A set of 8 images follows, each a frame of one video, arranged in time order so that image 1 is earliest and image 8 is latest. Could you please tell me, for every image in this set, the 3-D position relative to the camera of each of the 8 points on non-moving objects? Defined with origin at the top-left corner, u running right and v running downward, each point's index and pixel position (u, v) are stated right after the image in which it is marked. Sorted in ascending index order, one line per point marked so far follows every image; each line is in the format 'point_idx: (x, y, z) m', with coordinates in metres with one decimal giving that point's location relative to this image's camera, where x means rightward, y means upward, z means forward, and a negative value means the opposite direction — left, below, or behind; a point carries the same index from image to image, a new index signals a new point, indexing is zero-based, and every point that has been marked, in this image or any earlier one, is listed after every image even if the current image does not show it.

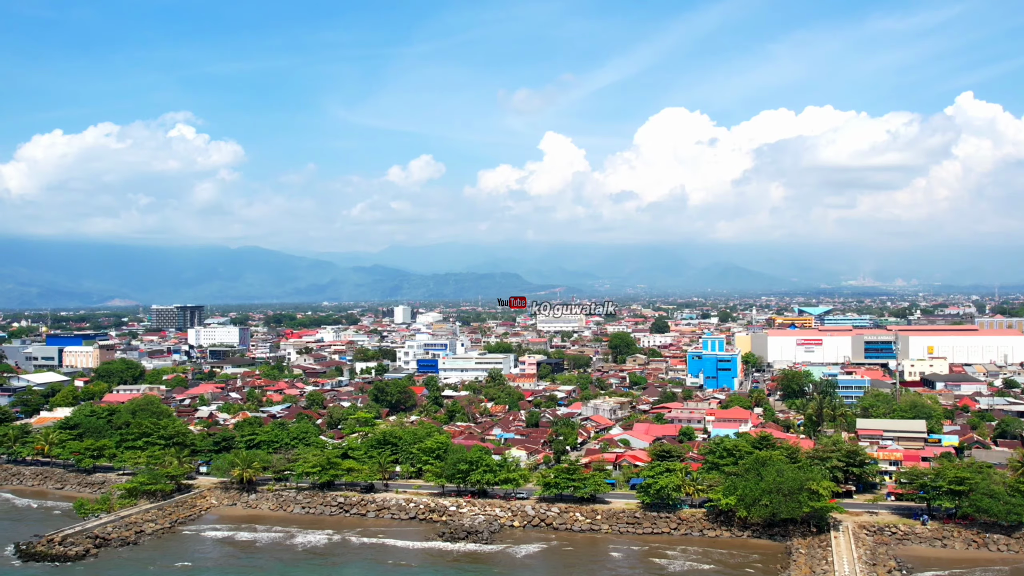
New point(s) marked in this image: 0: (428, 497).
0: (-1.8, -4.7, +16.7) m
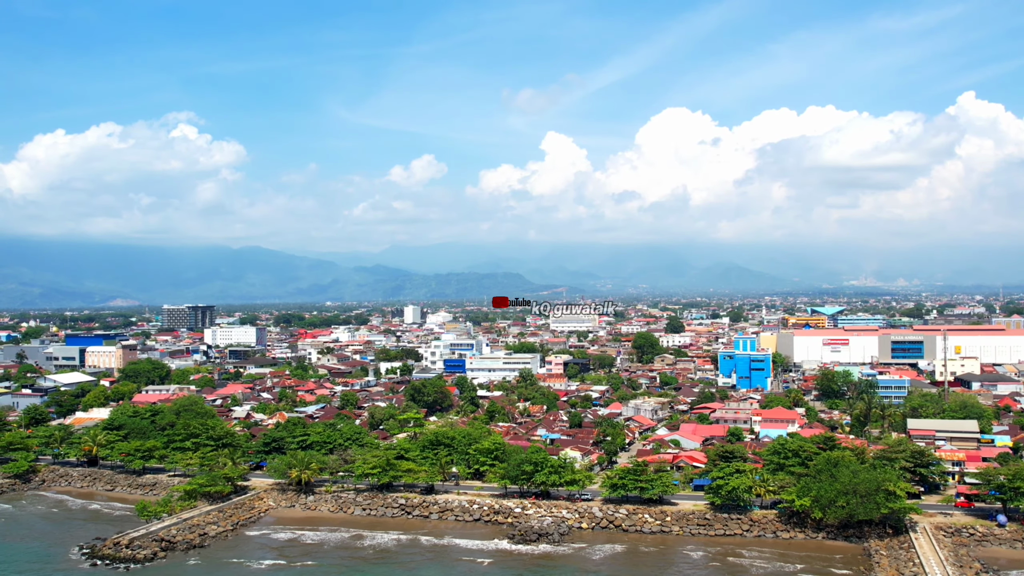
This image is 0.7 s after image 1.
0: (-0.4, -4.6, +16.5) m
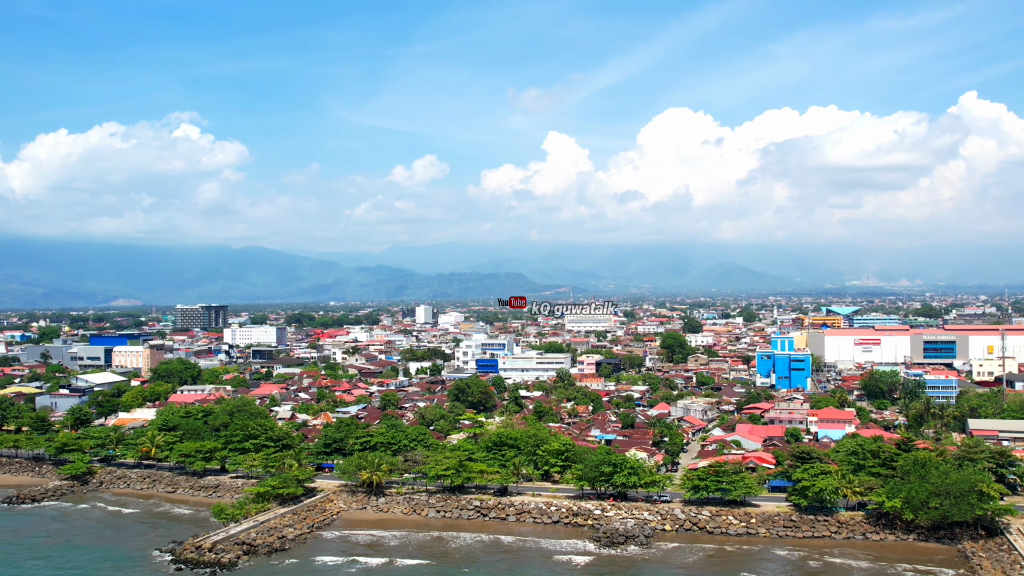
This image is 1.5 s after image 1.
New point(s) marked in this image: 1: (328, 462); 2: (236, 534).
0: (+1.2, -4.6, +16.2) m
1: (-4.7, -4.4, +19.0) m
2: (-5.3, -4.7, +14.3) m
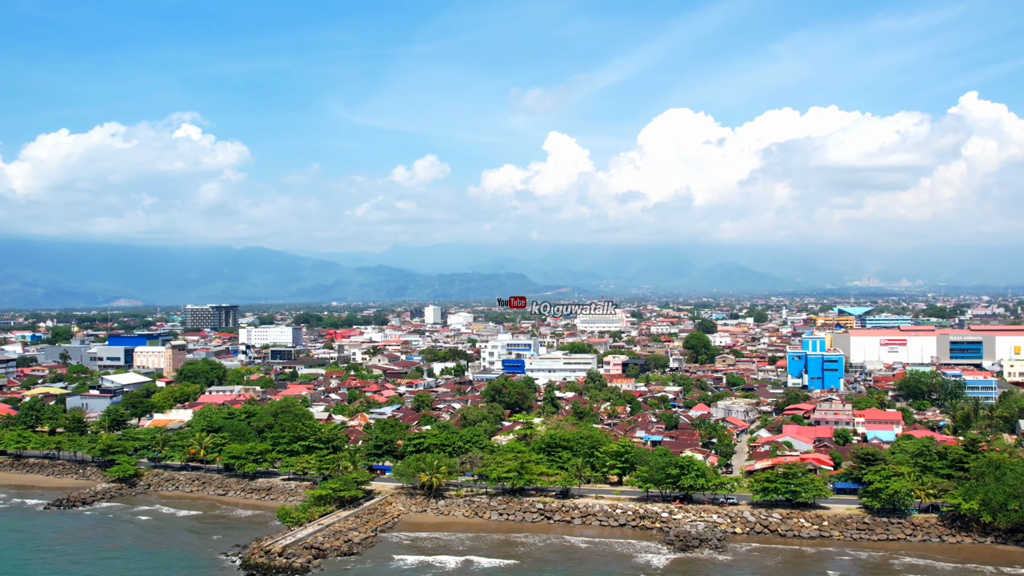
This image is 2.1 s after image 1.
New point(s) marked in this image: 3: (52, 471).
0: (+2.6, -4.6, +15.9) m
1: (-3.3, -4.4, +18.8) m
2: (-3.9, -4.7, +14.0) m
3: (-12.3, -4.9, +19.9) m
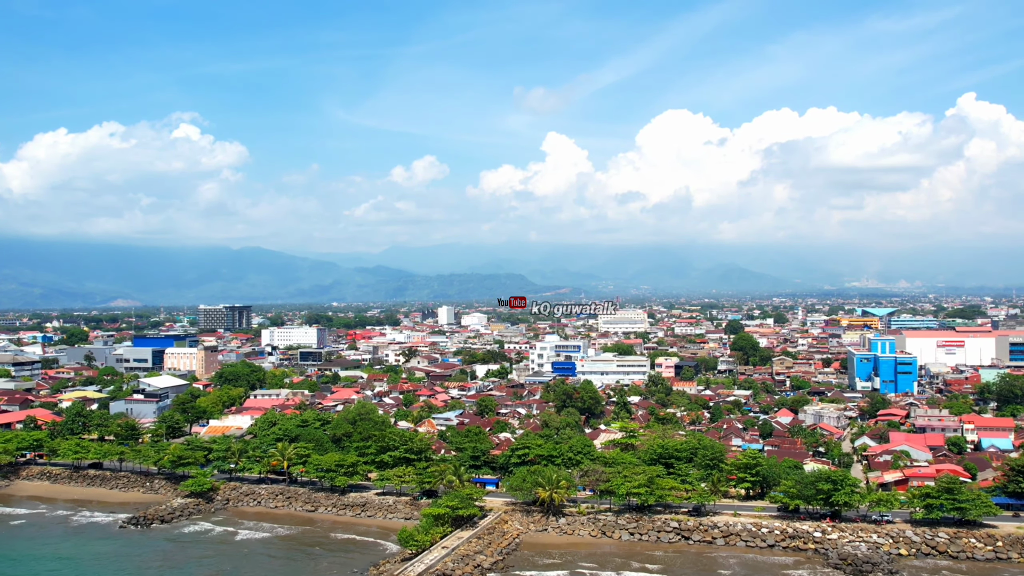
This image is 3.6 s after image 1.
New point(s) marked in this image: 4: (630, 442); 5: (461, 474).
0: (+5.1, -4.5, +14.5) m
1: (-0.8, -4.4, +17.3) m
2: (-1.4, -4.6, +12.6) m
3: (-9.8, -4.8, +18.3) m
4: (+2.9, -3.9, +18.9) m
5: (-1.1, -4.1, +16.3) m
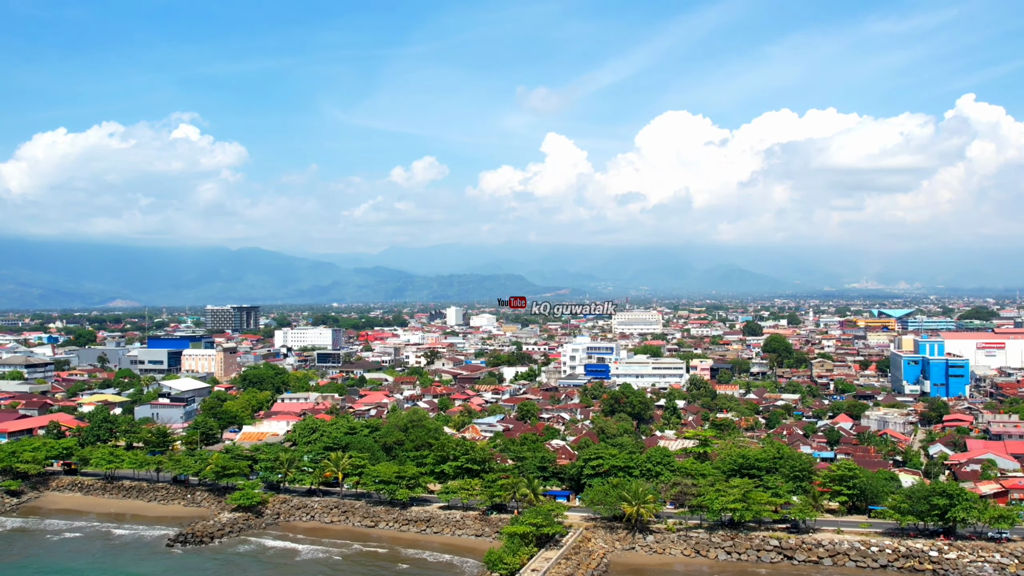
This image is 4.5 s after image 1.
0: (+6.7, -4.5, +13.3) m
1: (+0.7, -4.3, +16.1) m
2: (+0.2, -4.6, +11.4) m
3: (-8.2, -4.8, +17.1) m
4: (+4.4, -3.9, +17.8) m
5: (+0.4, -4.0, +15.2) m
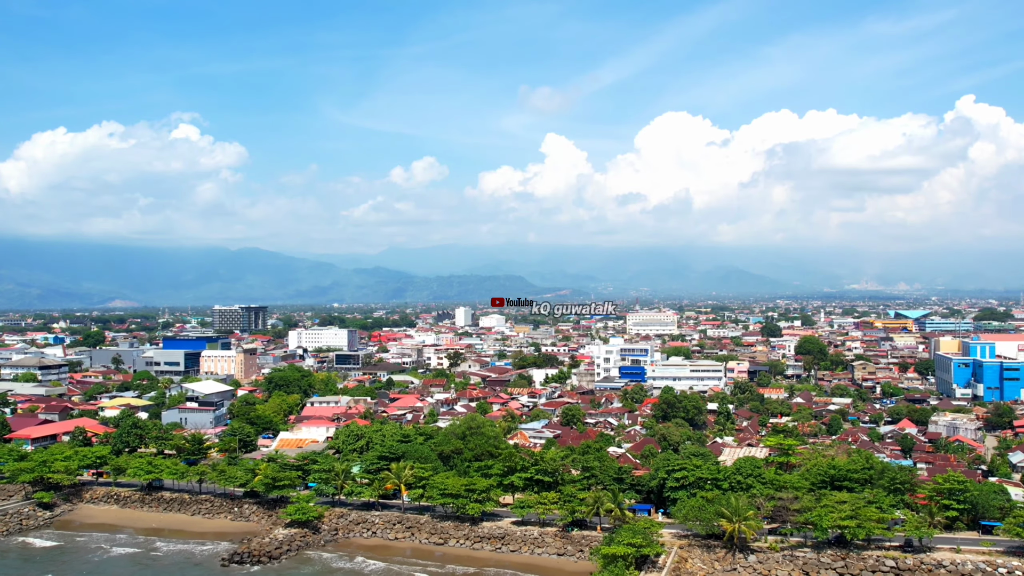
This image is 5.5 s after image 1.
0: (+8.2, -4.5, +12.2) m
1: (+2.3, -4.3, +15.0) m
2: (+1.7, -4.5, +10.2) m
3: (-6.7, -4.7, +16.0) m
4: (+5.9, -3.8, +16.6) m
5: (+1.9, -4.0, +14.0) m
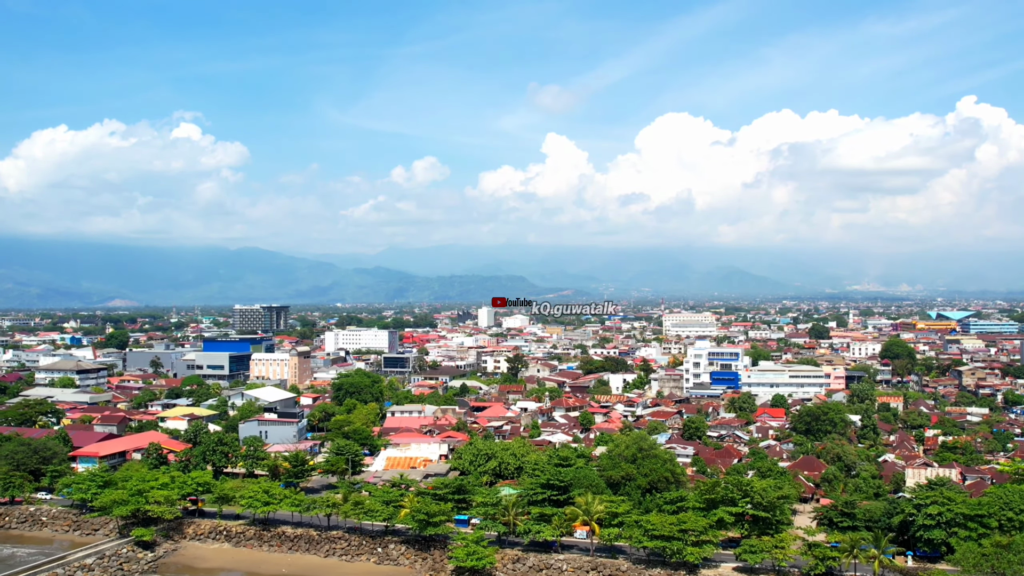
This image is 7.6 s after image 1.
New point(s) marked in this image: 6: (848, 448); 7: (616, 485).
0: (+11.7, -4.4, +9.6) m
1: (+5.8, -4.2, +12.3) m
2: (+5.2, -4.5, +7.6) m
3: (-3.2, -4.6, +13.3) m
4: (+9.4, -3.8, +14.0) m
5: (+5.4, -3.9, +11.4) m
6: (+8.2, -4.0, +18.5) m
7: (+1.9, -3.7, +14.2) m
